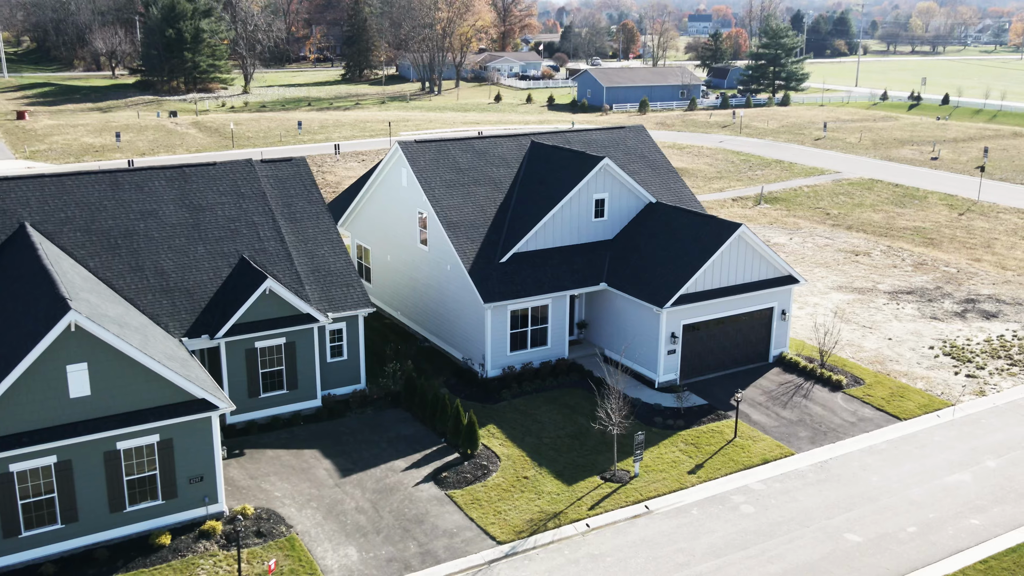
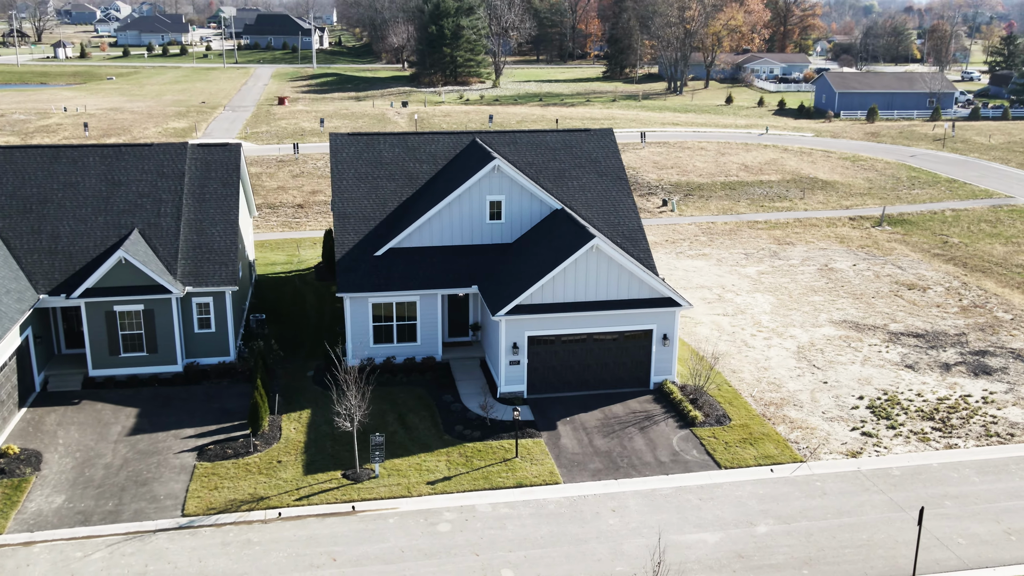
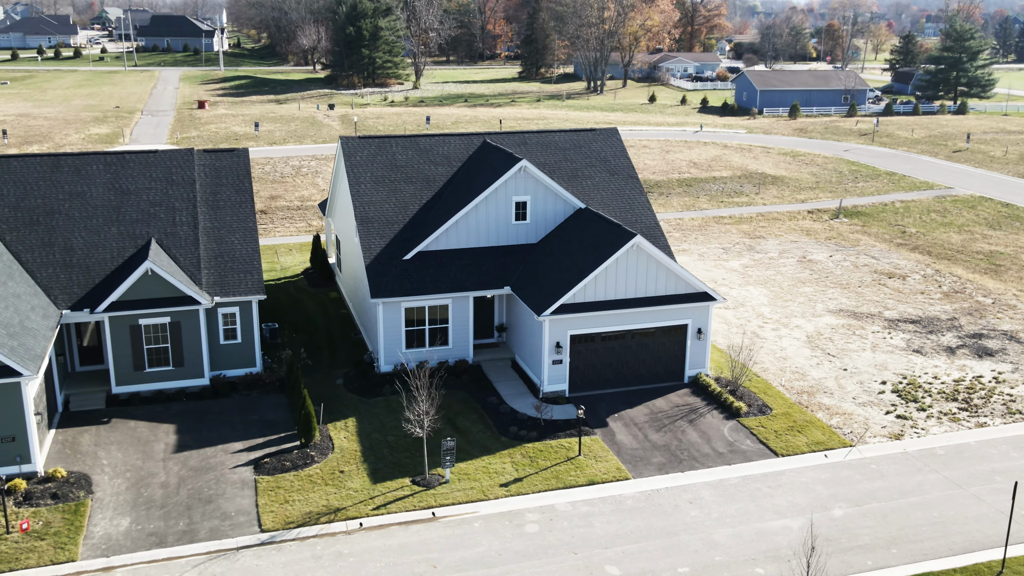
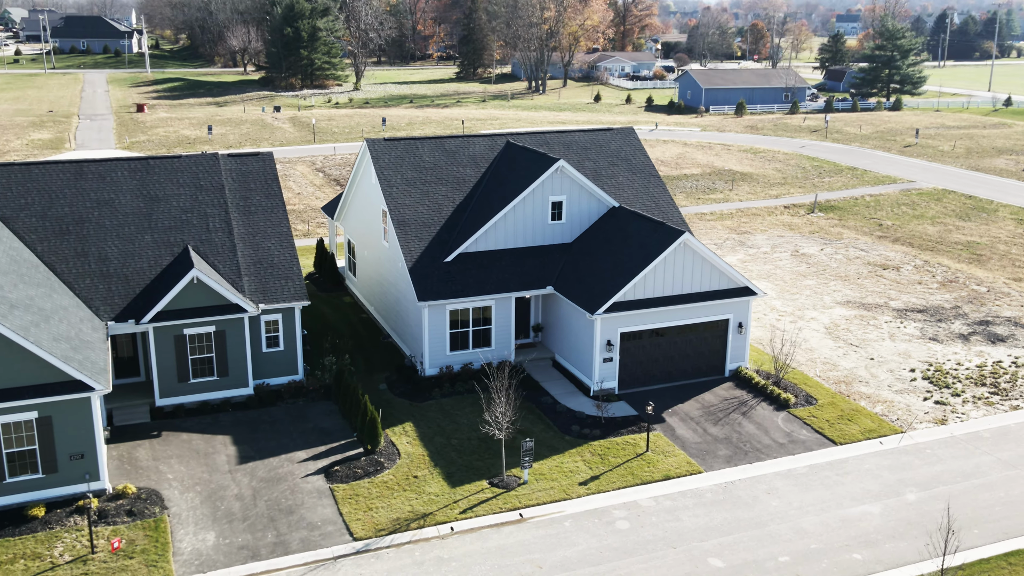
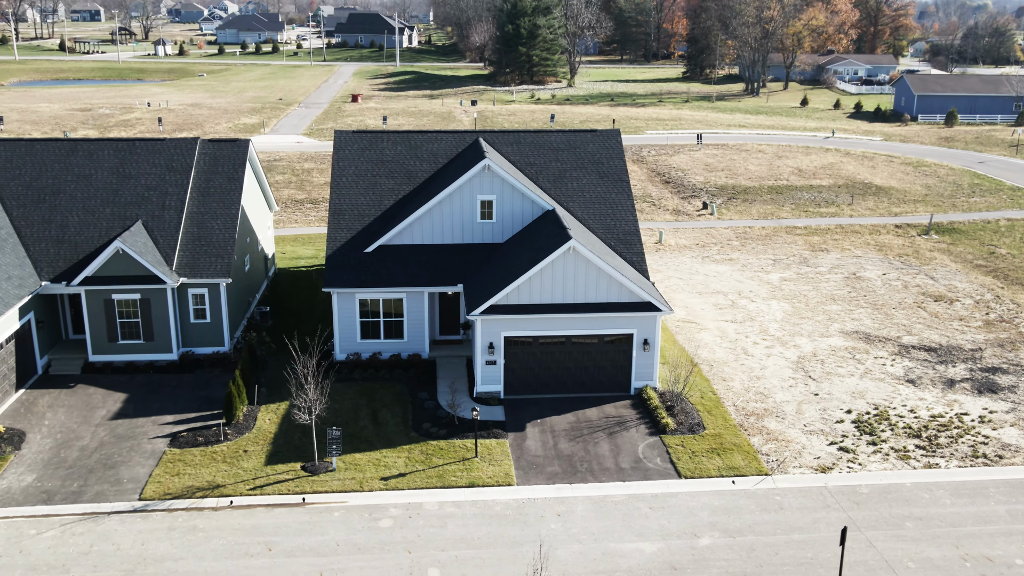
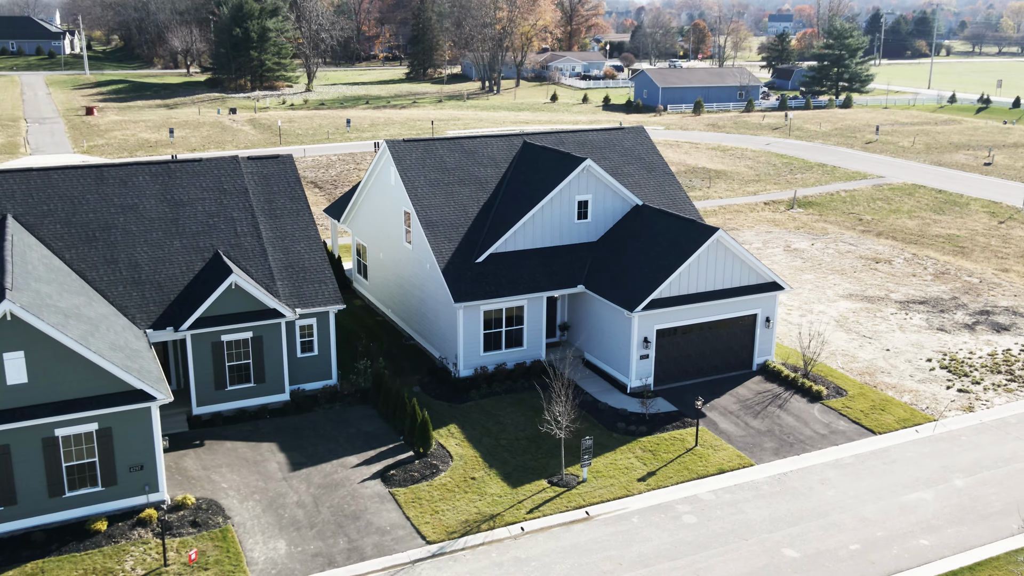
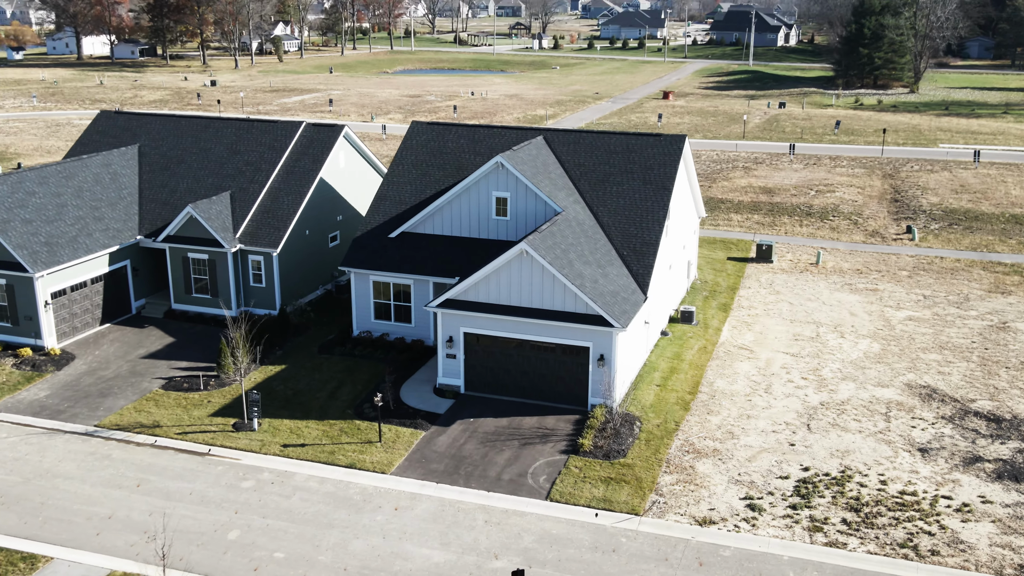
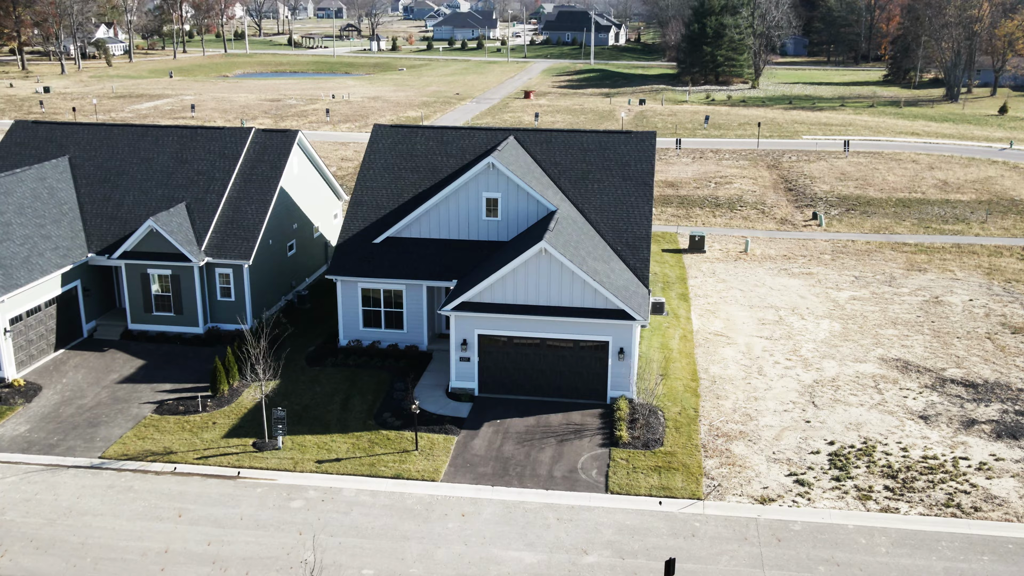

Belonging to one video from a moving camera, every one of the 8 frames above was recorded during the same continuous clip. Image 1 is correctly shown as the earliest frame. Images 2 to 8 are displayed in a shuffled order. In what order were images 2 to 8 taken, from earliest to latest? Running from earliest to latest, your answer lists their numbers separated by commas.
6, 4, 3, 2, 5, 8, 7
